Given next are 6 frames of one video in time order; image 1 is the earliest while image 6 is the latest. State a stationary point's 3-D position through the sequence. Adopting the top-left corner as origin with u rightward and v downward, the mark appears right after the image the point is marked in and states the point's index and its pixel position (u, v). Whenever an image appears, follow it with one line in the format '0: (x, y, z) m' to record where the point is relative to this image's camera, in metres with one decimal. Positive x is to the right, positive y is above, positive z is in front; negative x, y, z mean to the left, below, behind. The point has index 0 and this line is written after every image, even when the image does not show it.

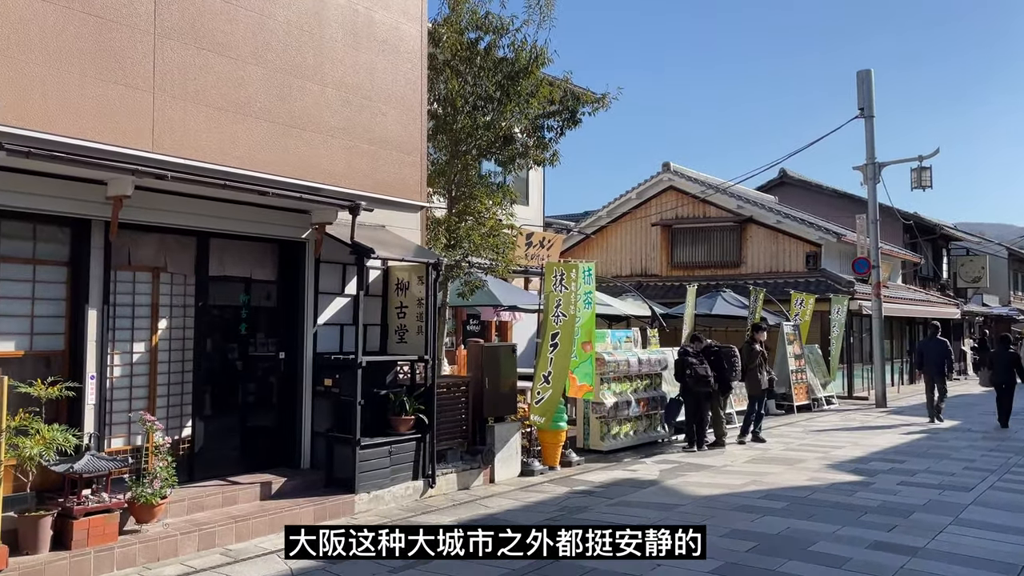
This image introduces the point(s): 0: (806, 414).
0: (+5.8, -2.5, +16.4) m
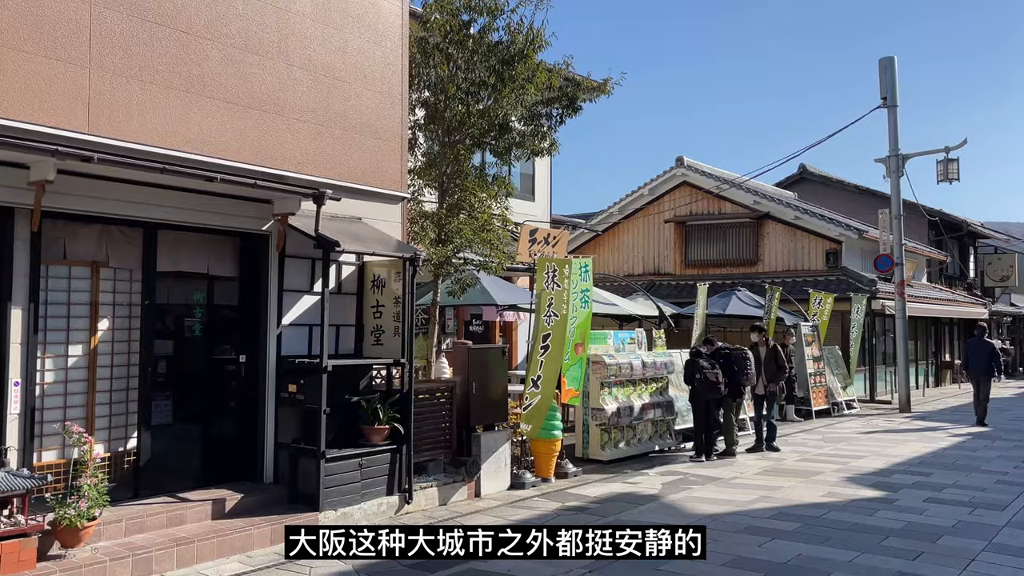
0: (+5.9, -2.5, +15.6) m
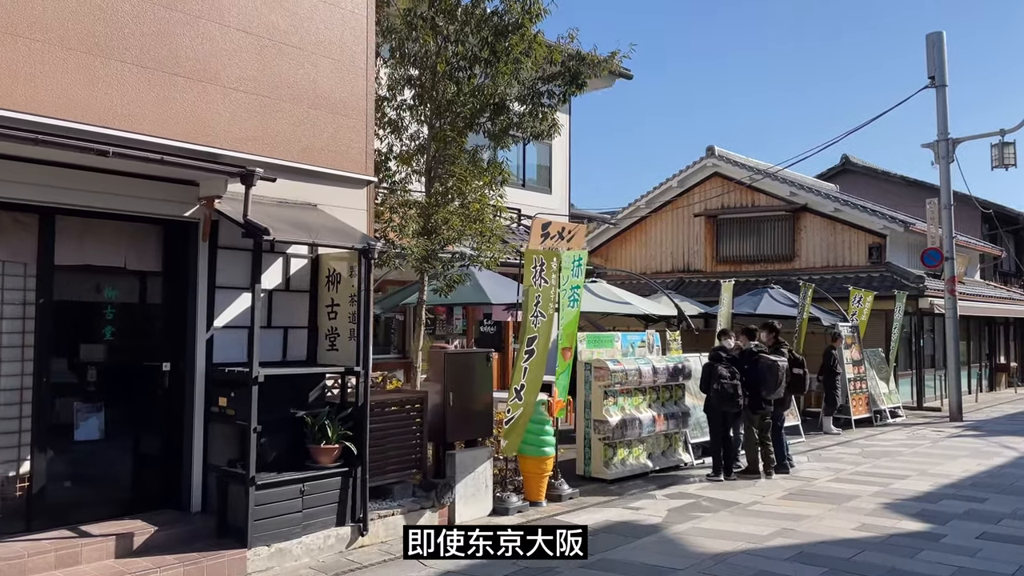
0: (+6.0, -2.4, +14.2) m
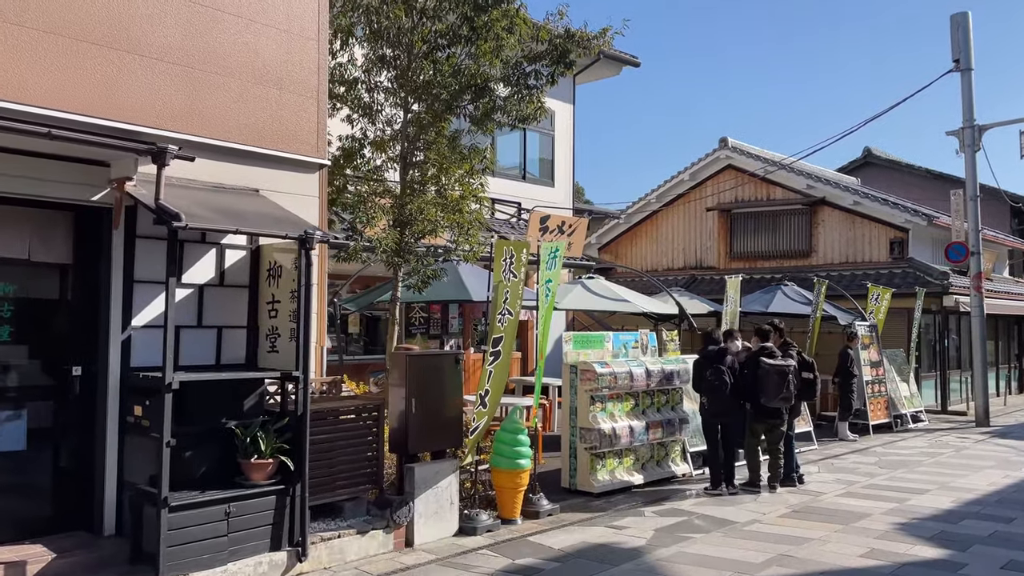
0: (+6.0, -2.4, +13.4) m
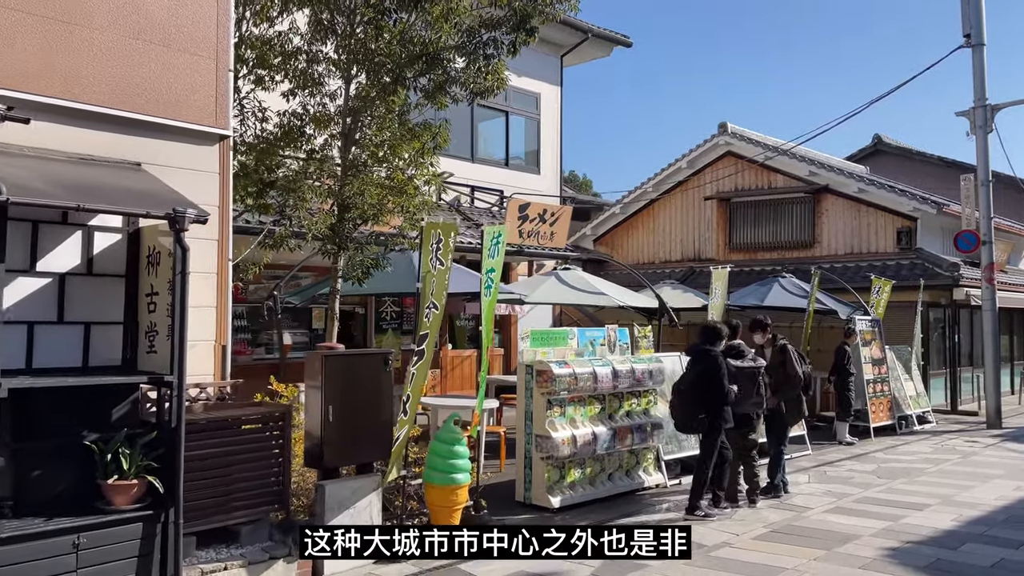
0: (+5.6, -2.2, +12.4) m
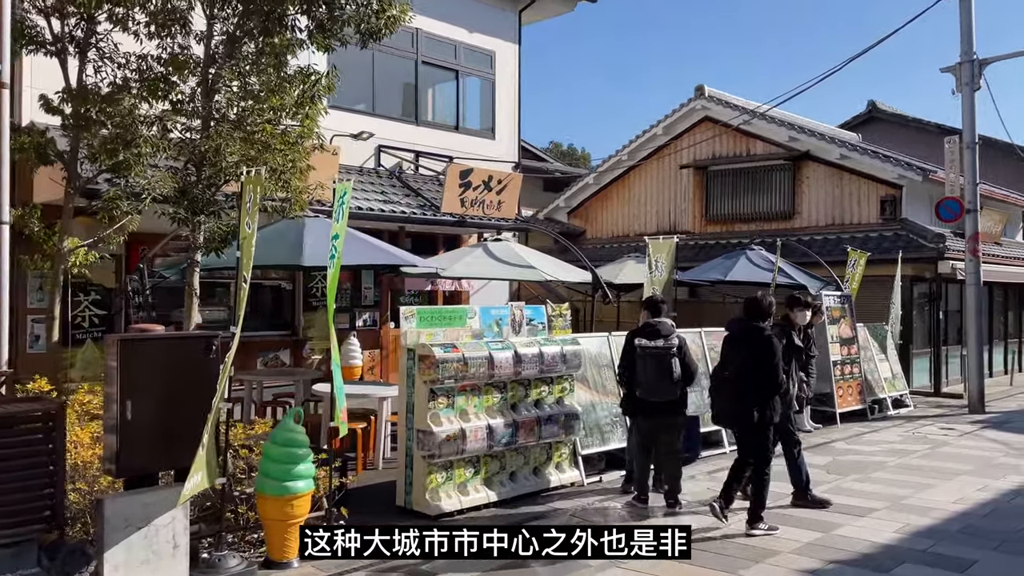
0: (+4.7, -1.9, +11.4) m
